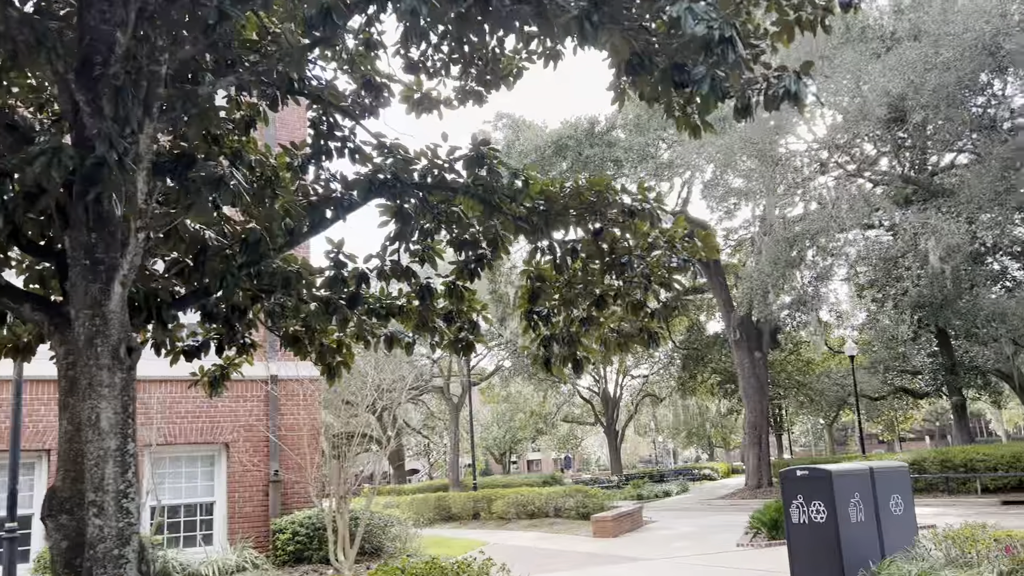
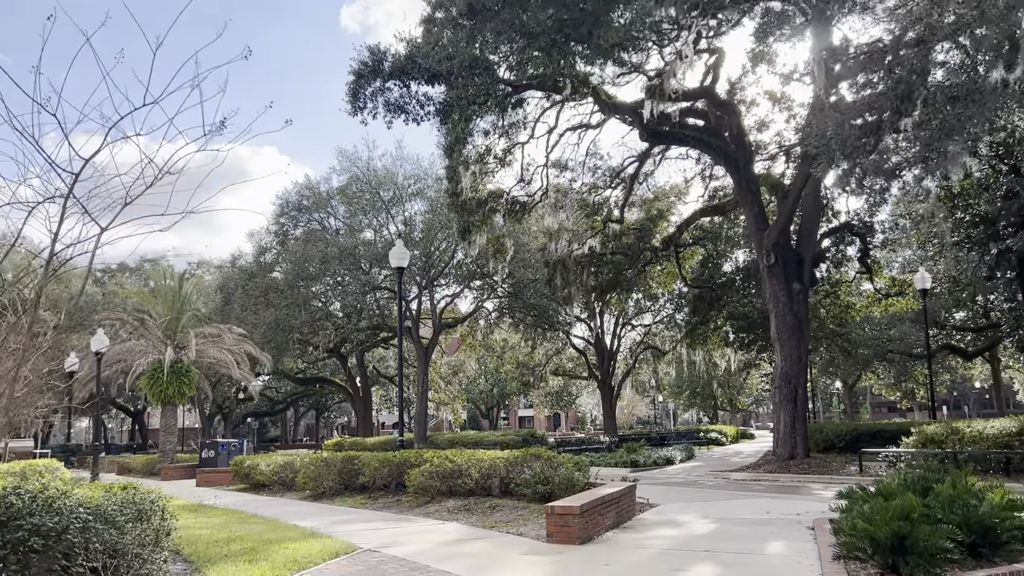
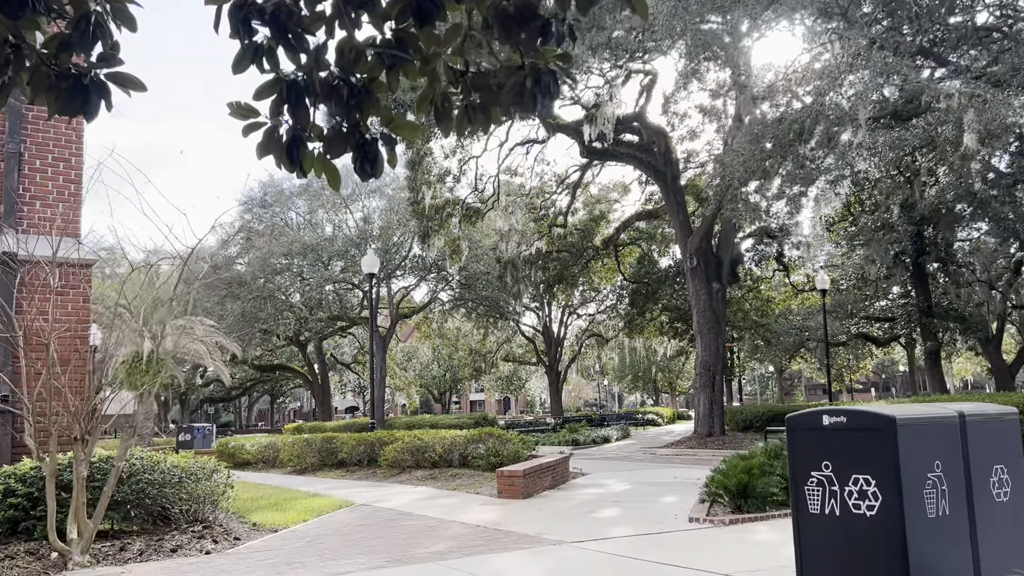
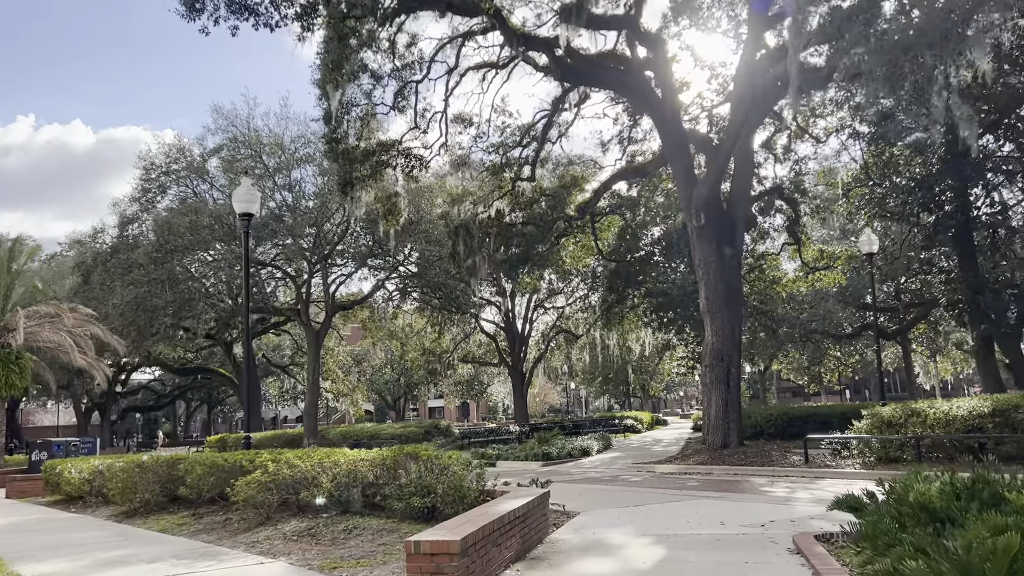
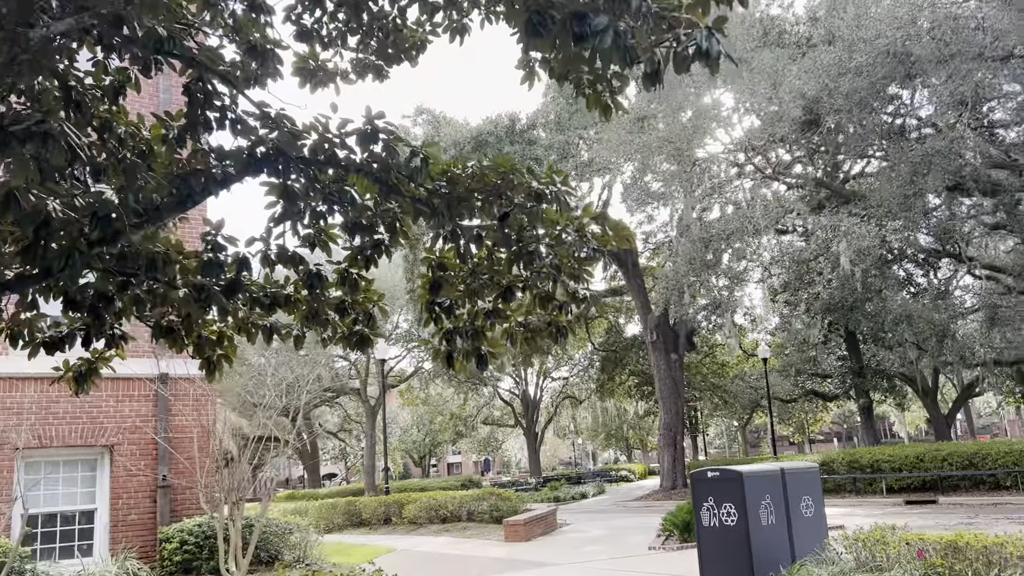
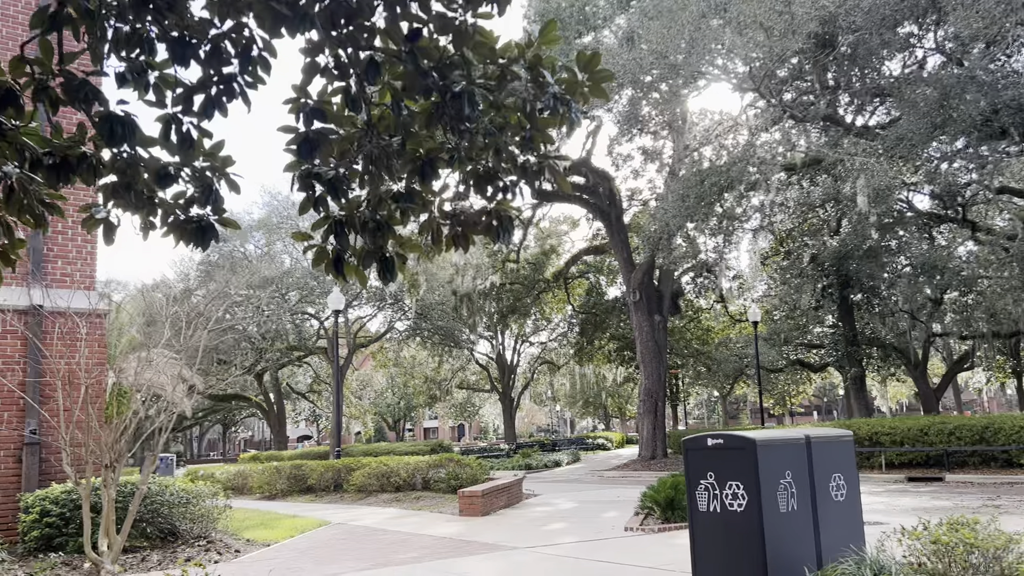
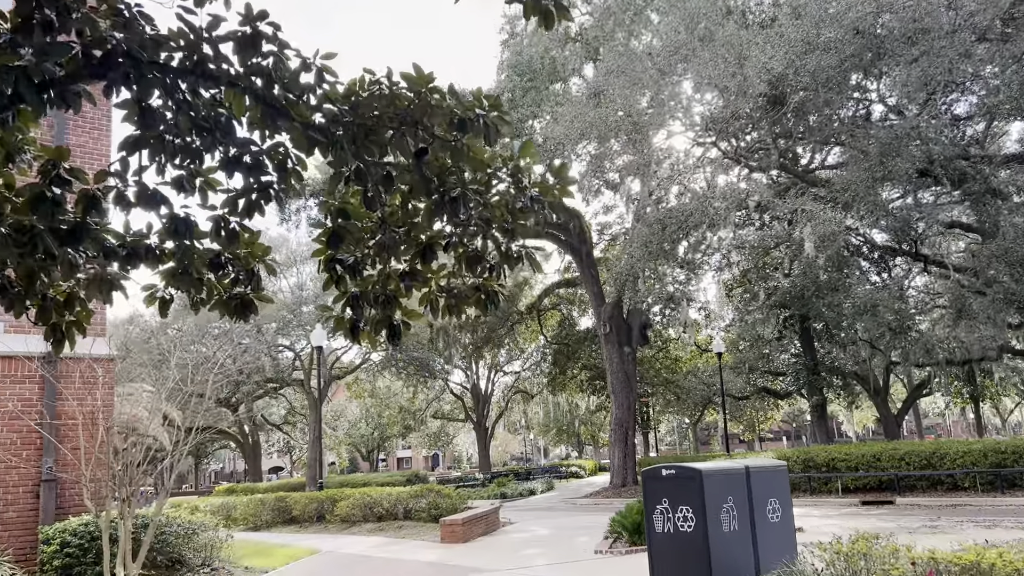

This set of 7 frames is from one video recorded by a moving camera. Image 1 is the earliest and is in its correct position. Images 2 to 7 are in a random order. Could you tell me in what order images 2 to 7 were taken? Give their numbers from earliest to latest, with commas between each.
5, 7, 6, 3, 2, 4
